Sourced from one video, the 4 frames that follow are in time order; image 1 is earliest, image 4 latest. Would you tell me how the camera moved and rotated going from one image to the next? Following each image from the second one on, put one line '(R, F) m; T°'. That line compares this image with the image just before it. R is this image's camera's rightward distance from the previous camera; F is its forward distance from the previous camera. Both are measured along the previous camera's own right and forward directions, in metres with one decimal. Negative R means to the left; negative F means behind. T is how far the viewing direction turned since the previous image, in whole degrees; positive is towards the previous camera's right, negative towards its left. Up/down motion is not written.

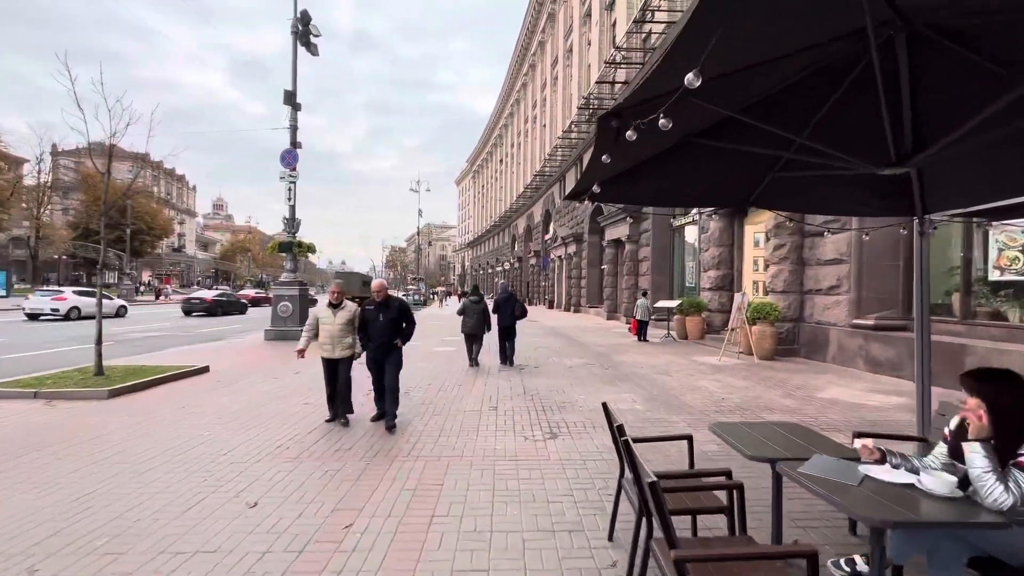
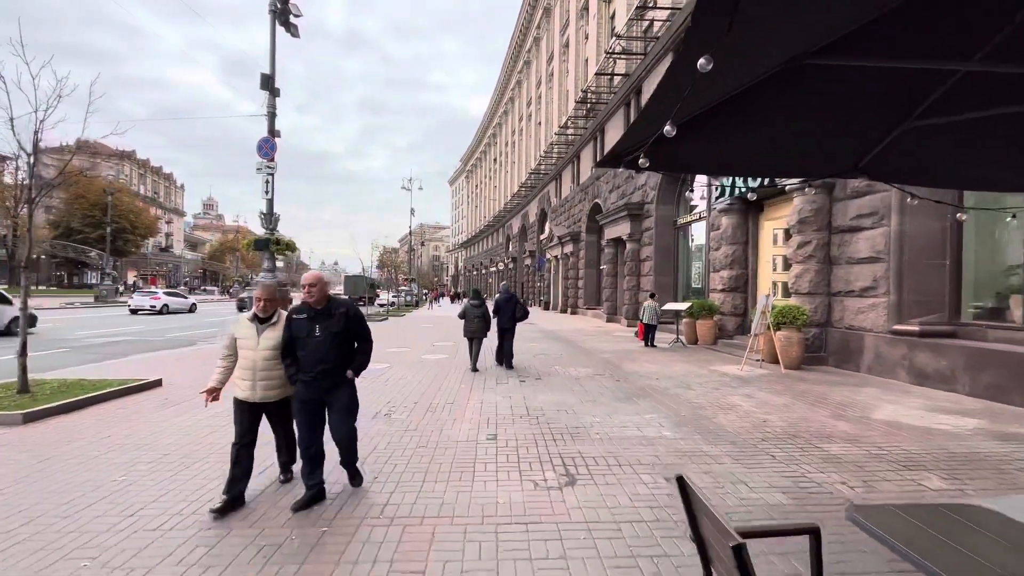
(-0.1, +1.3) m; +1°
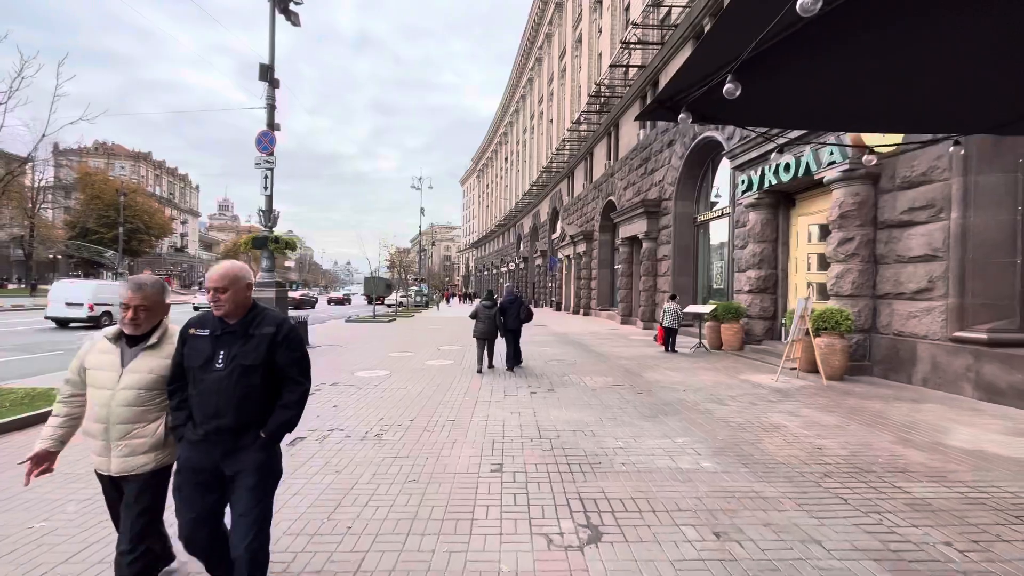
(0.0, +0.9) m; -1°
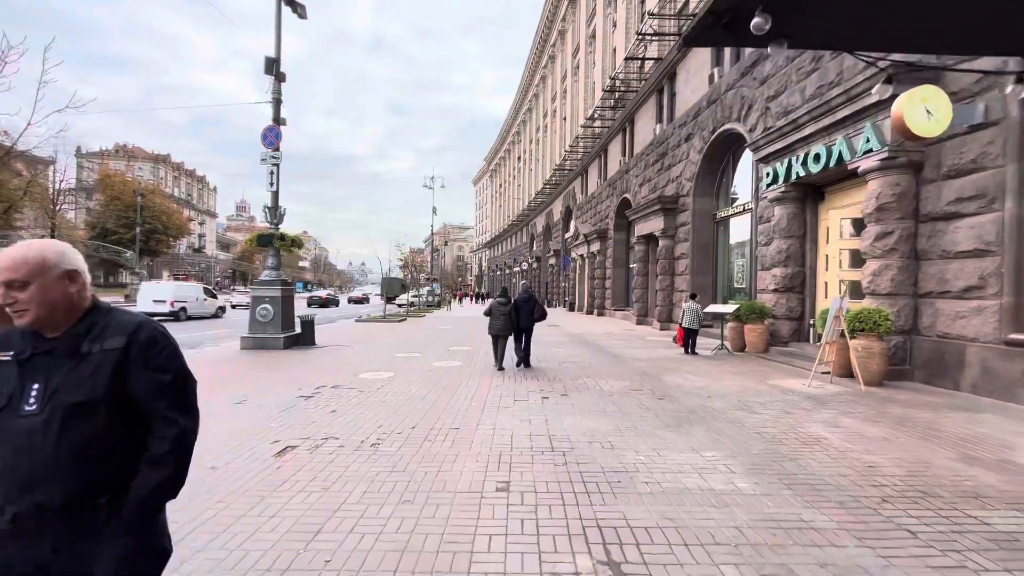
(0.0, +0.6) m; -2°
